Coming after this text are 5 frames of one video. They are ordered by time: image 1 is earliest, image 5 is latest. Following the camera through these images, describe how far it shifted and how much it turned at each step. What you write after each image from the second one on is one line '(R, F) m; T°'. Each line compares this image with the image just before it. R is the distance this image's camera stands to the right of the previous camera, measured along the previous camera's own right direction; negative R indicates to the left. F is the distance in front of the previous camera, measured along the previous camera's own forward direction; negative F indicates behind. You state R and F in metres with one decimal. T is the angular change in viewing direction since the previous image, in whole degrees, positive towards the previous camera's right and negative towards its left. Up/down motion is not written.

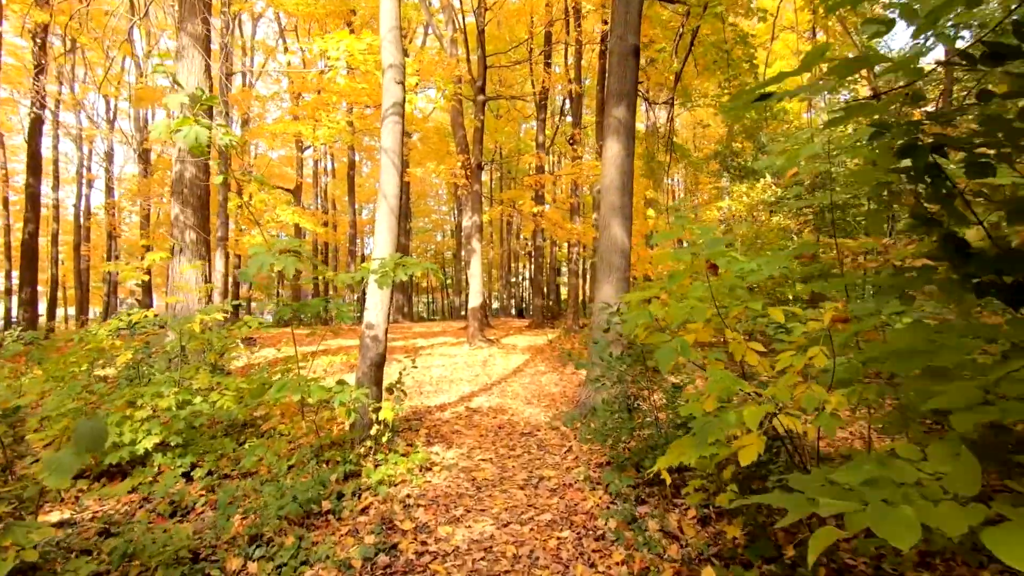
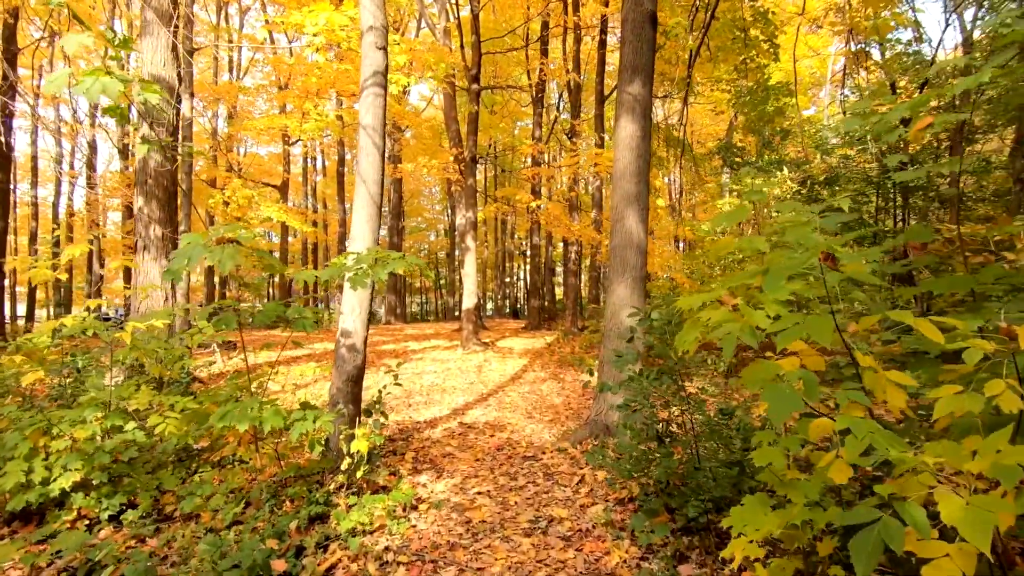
(-0.1, +0.7) m; +1°
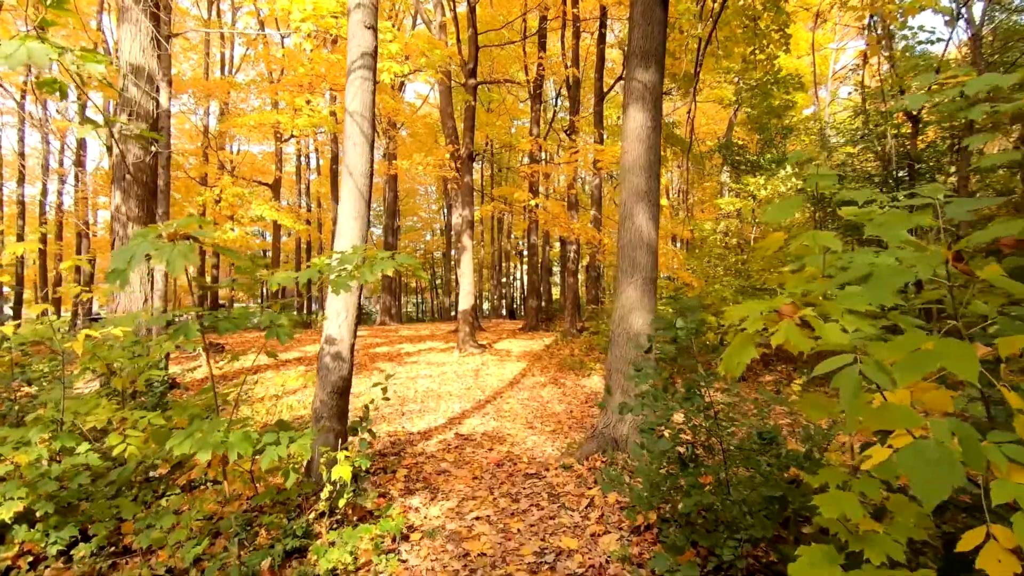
(0.0, +0.4) m; 0°
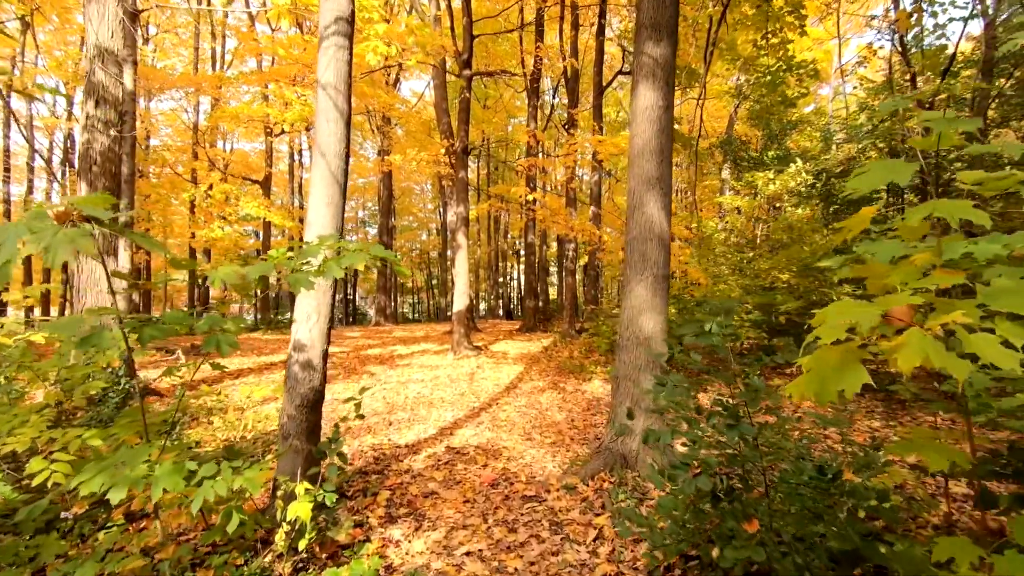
(0.0, +0.5) m; 0°
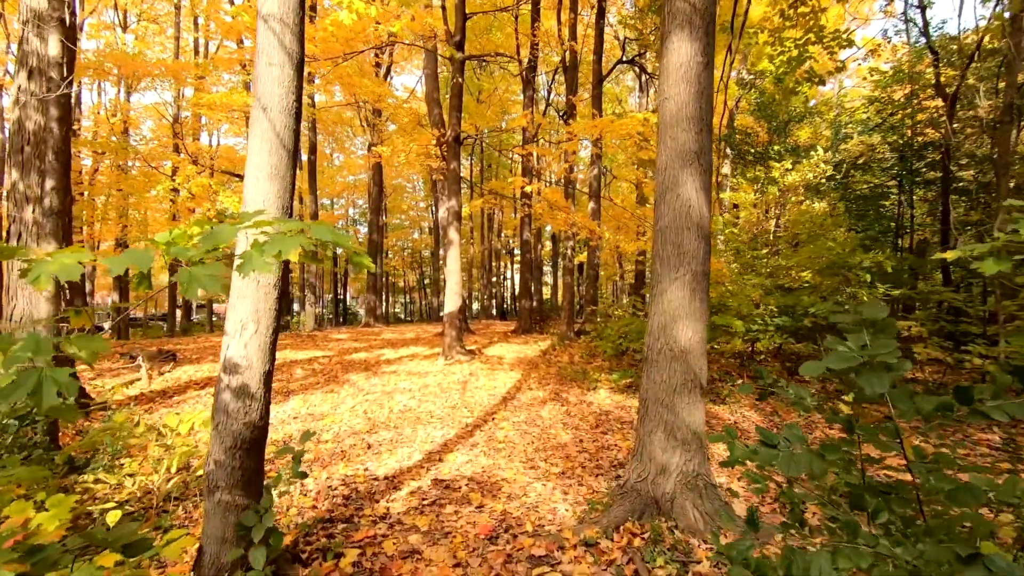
(-0.1, +0.8) m; +1°
